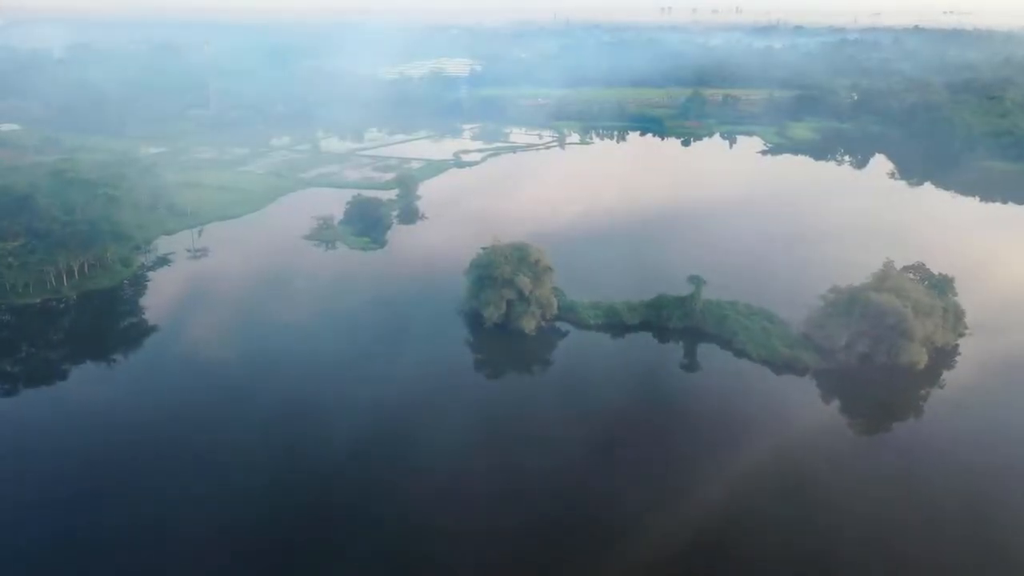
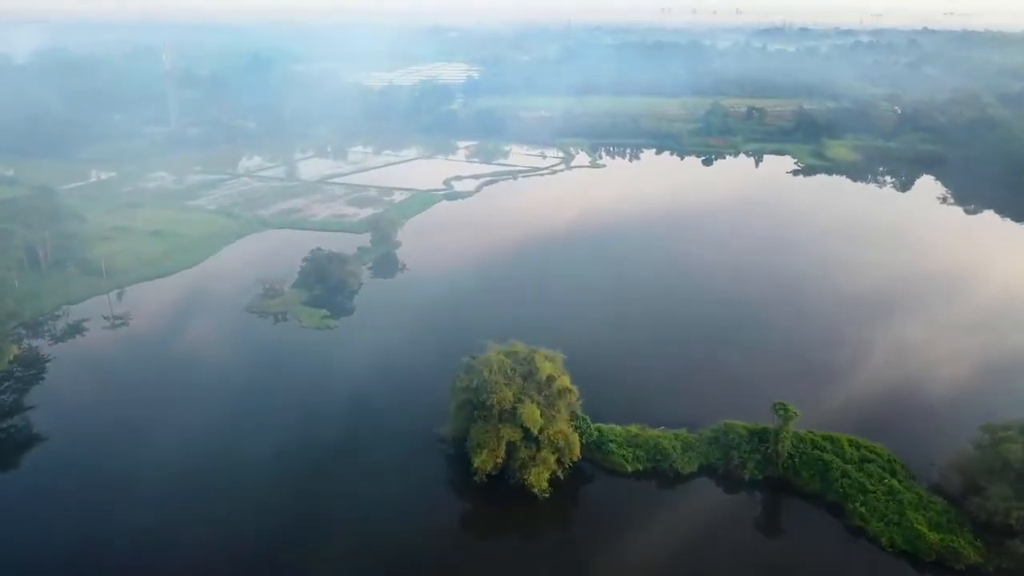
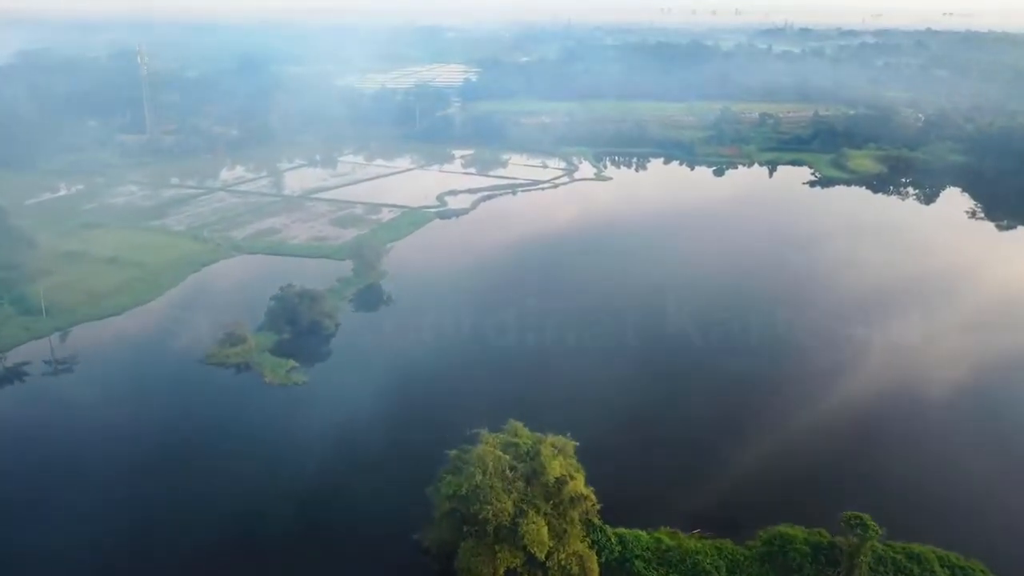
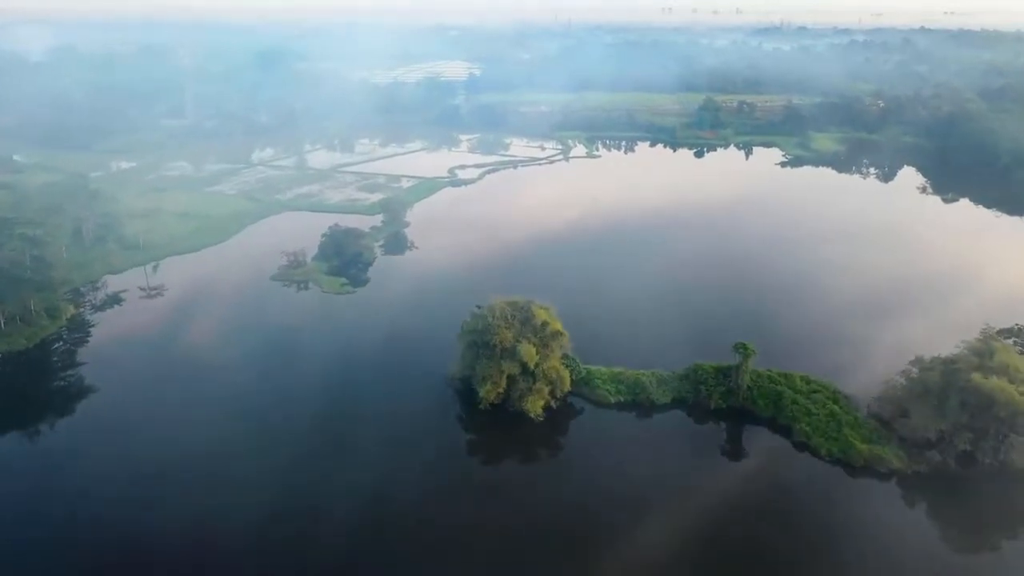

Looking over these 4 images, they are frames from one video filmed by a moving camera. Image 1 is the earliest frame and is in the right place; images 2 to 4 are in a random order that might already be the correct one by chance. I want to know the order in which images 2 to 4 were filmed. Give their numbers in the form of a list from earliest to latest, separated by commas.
4, 2, 3
